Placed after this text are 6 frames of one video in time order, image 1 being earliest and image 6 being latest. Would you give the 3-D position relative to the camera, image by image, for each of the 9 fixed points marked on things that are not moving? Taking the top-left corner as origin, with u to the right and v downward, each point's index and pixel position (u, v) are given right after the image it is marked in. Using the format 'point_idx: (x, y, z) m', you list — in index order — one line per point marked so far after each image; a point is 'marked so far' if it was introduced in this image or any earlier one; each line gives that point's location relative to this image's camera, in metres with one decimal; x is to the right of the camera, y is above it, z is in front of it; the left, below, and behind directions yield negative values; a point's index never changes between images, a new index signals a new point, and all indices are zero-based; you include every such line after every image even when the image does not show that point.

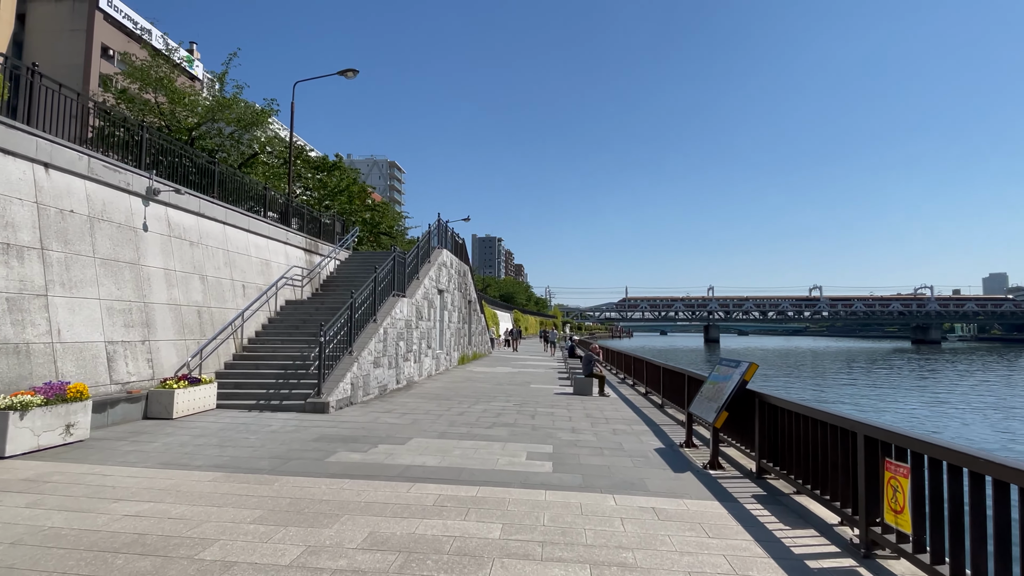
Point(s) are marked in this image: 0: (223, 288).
0: (-6.3, 0.0, +11.9) m
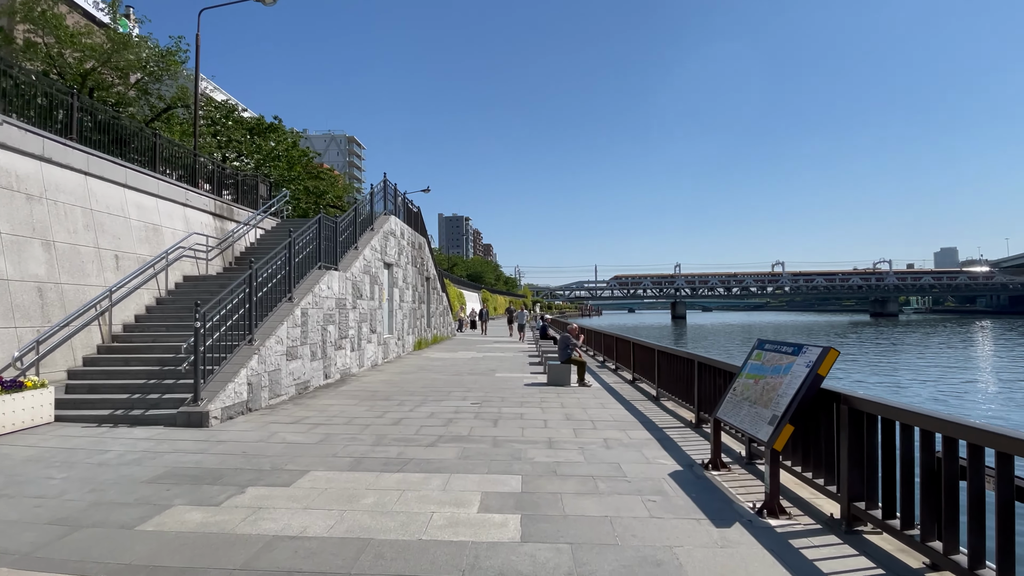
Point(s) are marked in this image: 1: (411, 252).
0: (-7.1, +0.5, +8.9) m
1: (-3.5, +1.3, +19.2) m
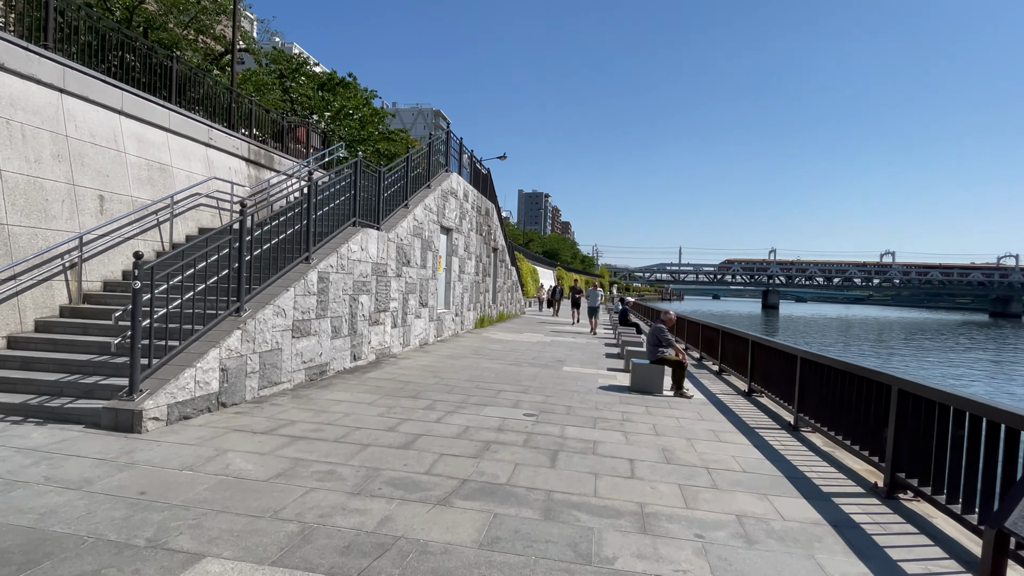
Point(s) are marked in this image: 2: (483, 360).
0: (-6.1, +1.2, +7.1) m
1: (-1.1, +2.2, +16.8) m
2: (-0.6, -1.4, +10.7) m
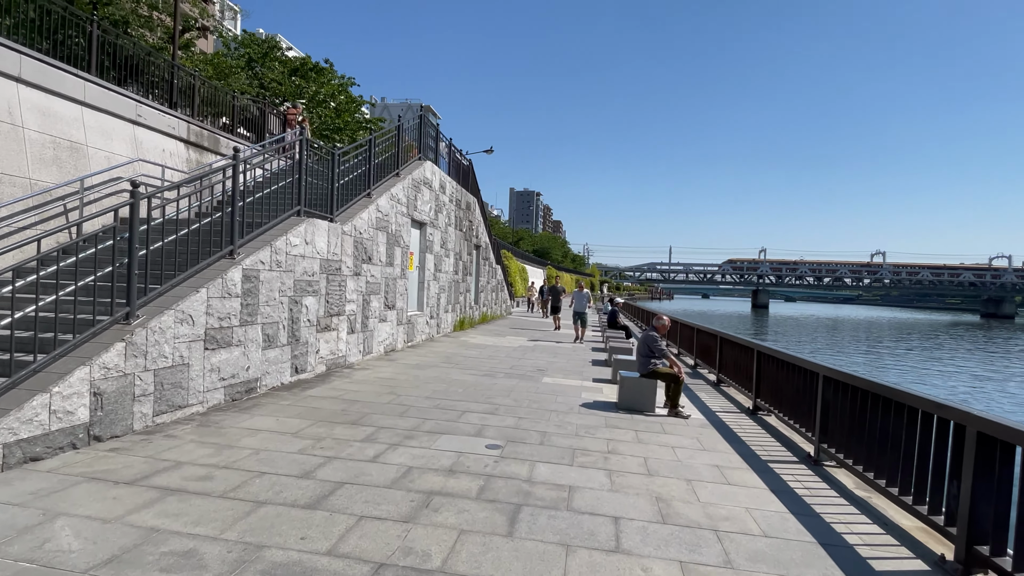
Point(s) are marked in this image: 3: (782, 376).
0: (-6.5, +1.2, +5.8) m
1: (-1.6, +2.2, +15.6) m
2: (-1.0, -1.4, +9.4) m
3: (+3.5, -1.1, +7.1) m
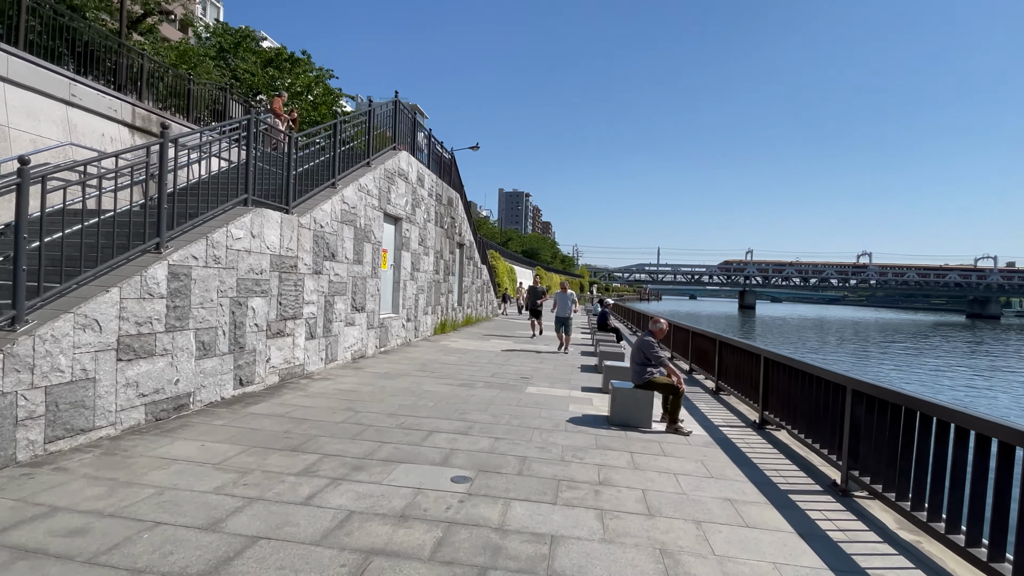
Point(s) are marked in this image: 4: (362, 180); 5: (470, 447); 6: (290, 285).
0: (-6.7, +1.2, +4.8) m
1: (-2.1, +2.2, +14.7) m
2: (-1.3, -1.4, +8.5) m
3: (+3.2, -1.1, +6.2) m
4: (-2.7, +1.9, +9.8) m
5: (-0.4, -1.5, +5.1) m
6: (-3.0, 0.0, +7.4) m
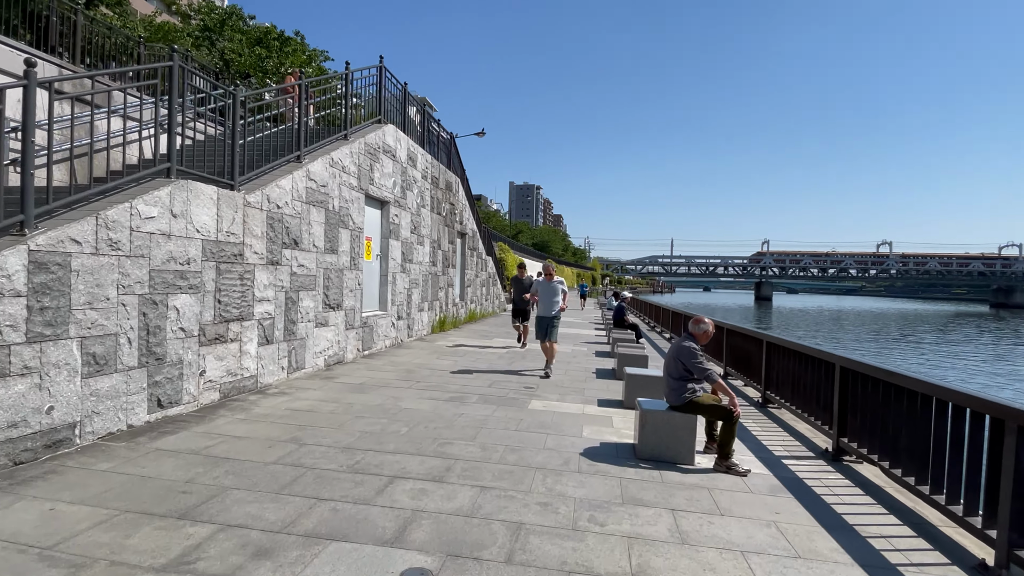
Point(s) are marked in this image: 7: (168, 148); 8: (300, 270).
0: (-6.8, +1.2, +3.4) m
1: (-2.0, +2.3, +13.1) m
2: (-1.3, -1.3, +7.0) m
3: (+3.1, -1.0, +4.6) m
4: (-2.7, +2.0, +8.3) m
5: (-0.5, -1.4, +3.6) m
6: (-3.0, +0.1, +6.0) m
7: (-3.5, +1.4, +5.6) m
8: (-2.8, +0.3, +7.3) m
